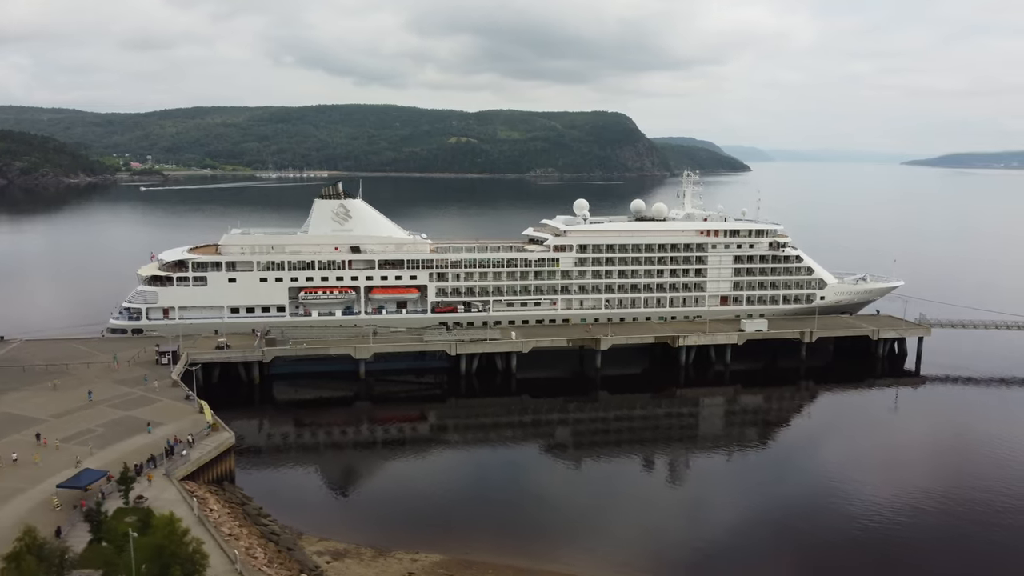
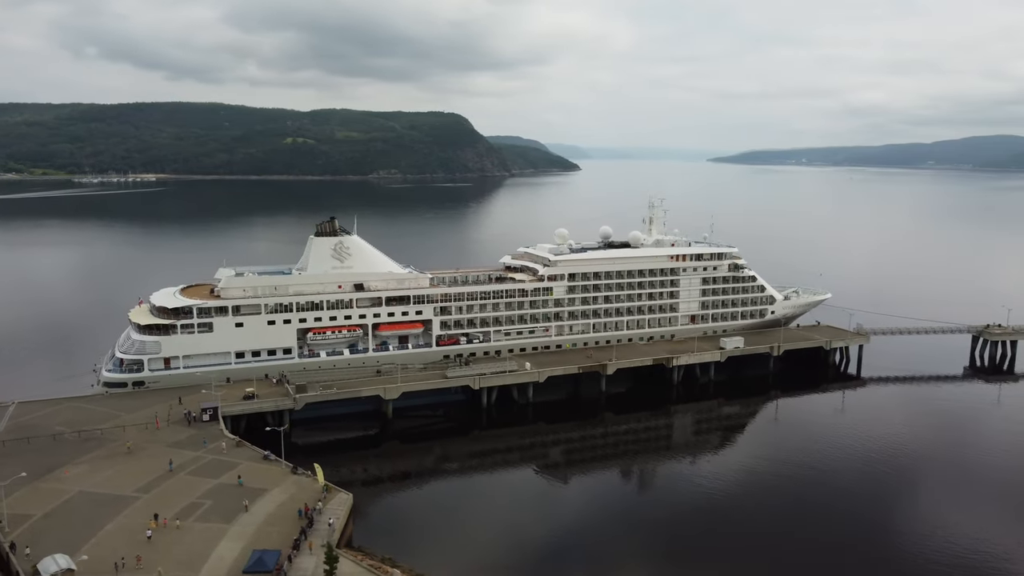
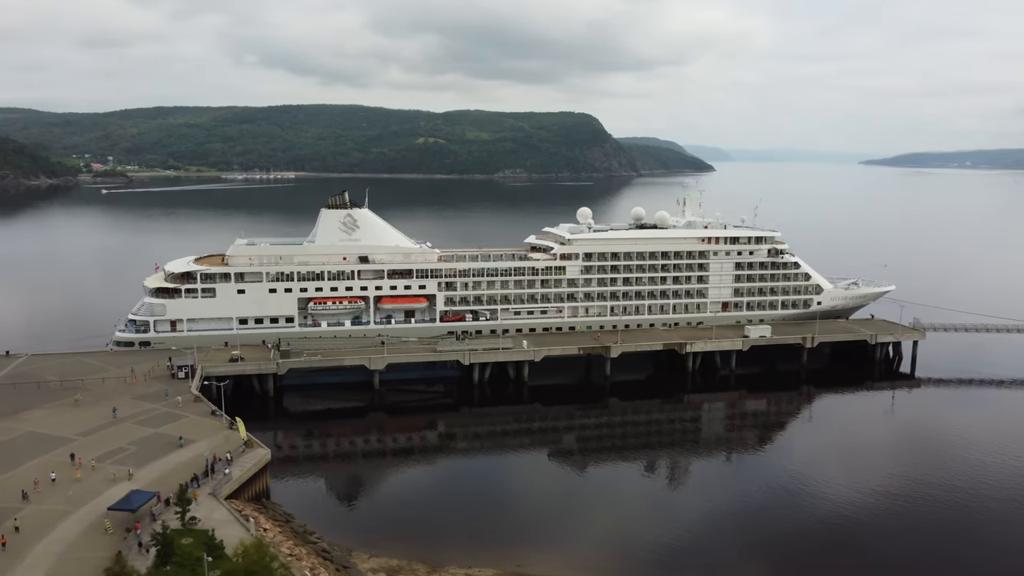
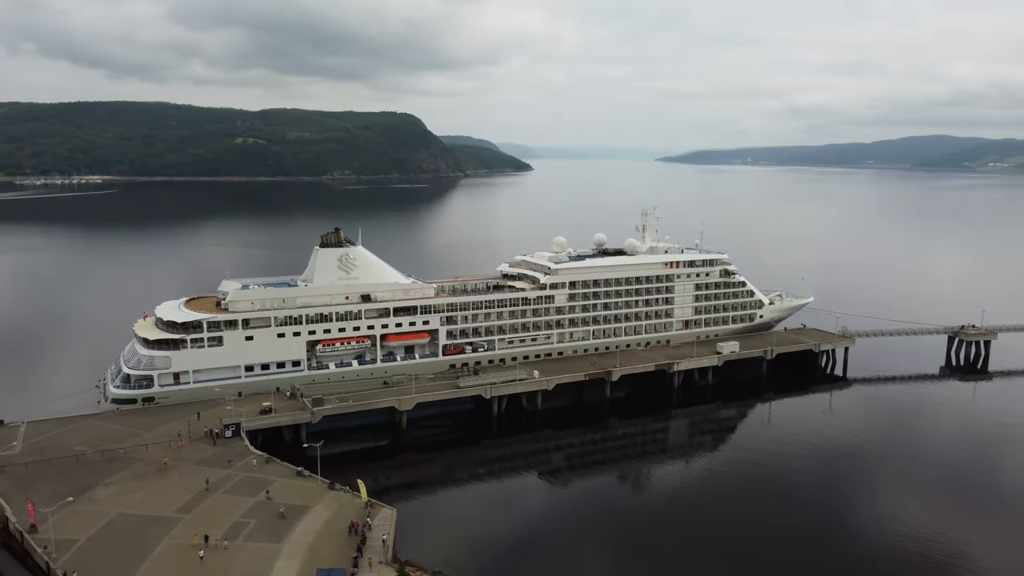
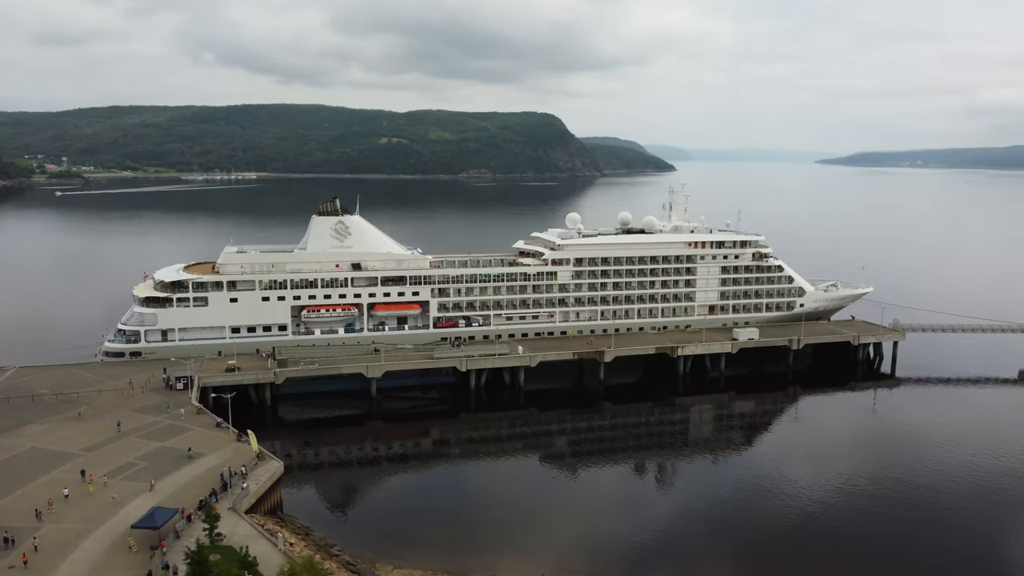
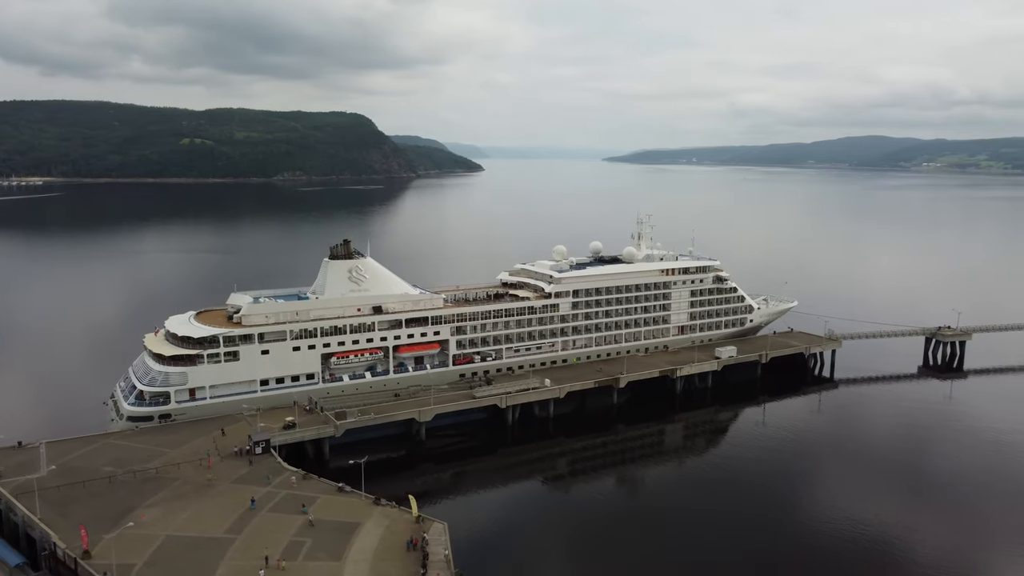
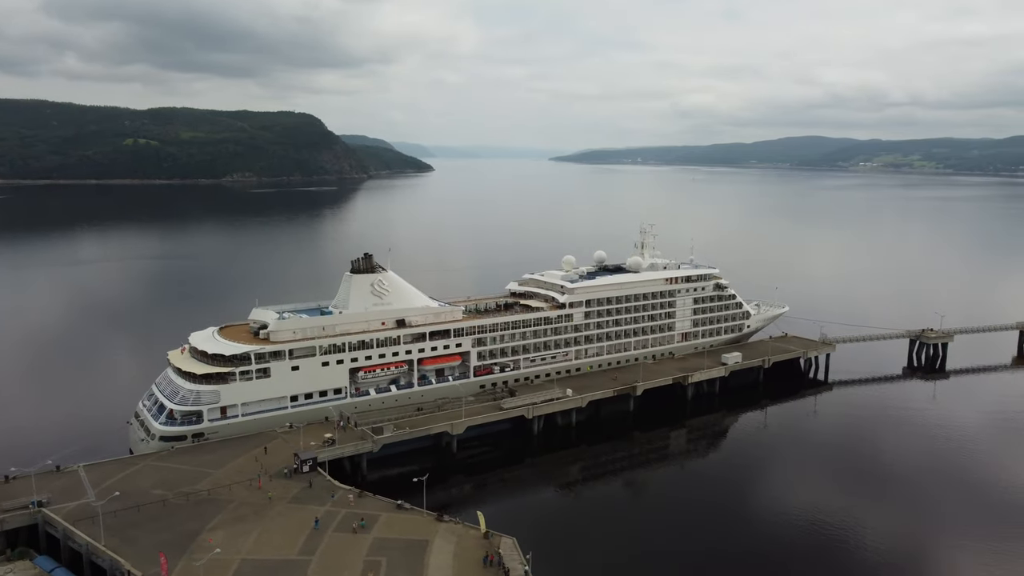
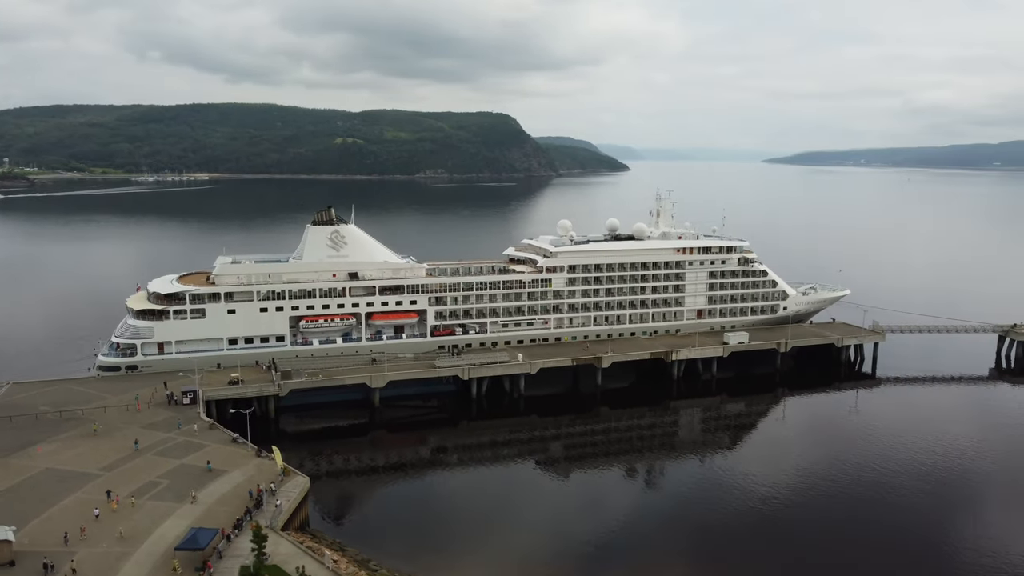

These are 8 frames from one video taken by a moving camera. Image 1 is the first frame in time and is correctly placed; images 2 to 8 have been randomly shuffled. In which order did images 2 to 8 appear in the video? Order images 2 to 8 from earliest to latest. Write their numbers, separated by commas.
3, 5, 8, 2, 4, 6, 7
